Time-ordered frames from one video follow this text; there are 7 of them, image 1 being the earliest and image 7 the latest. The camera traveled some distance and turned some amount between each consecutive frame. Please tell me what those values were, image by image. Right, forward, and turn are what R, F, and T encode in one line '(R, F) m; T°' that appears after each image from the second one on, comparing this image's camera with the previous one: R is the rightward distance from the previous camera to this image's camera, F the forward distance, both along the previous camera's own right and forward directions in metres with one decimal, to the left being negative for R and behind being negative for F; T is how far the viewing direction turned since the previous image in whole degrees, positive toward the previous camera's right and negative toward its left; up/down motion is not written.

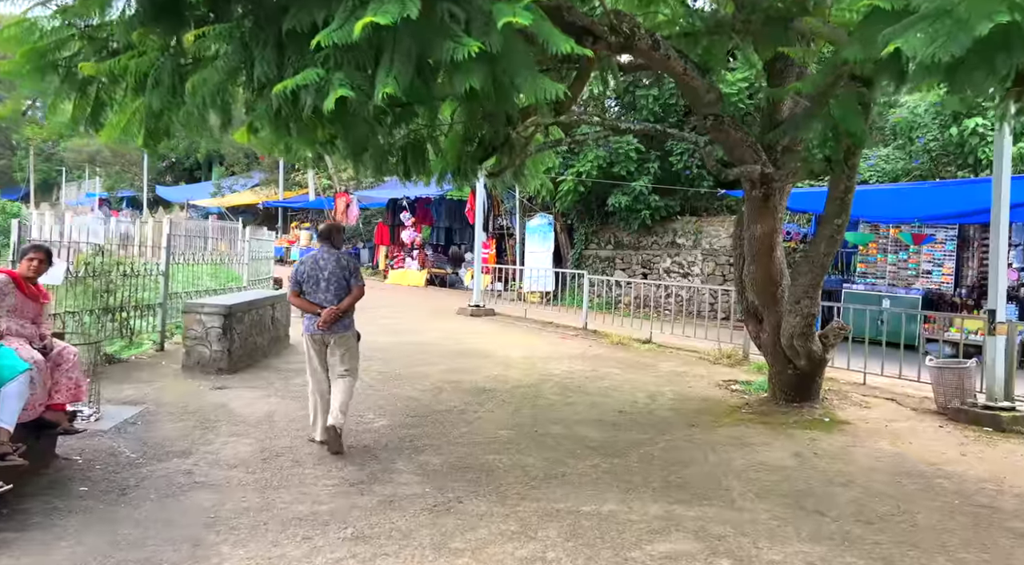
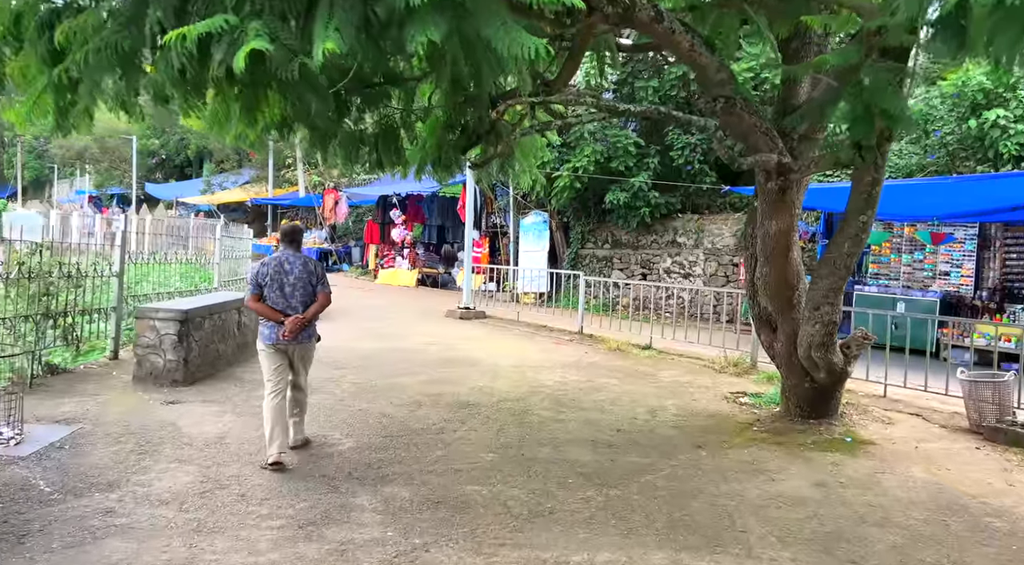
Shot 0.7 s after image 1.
(+0.1, +0.7) m; 0°
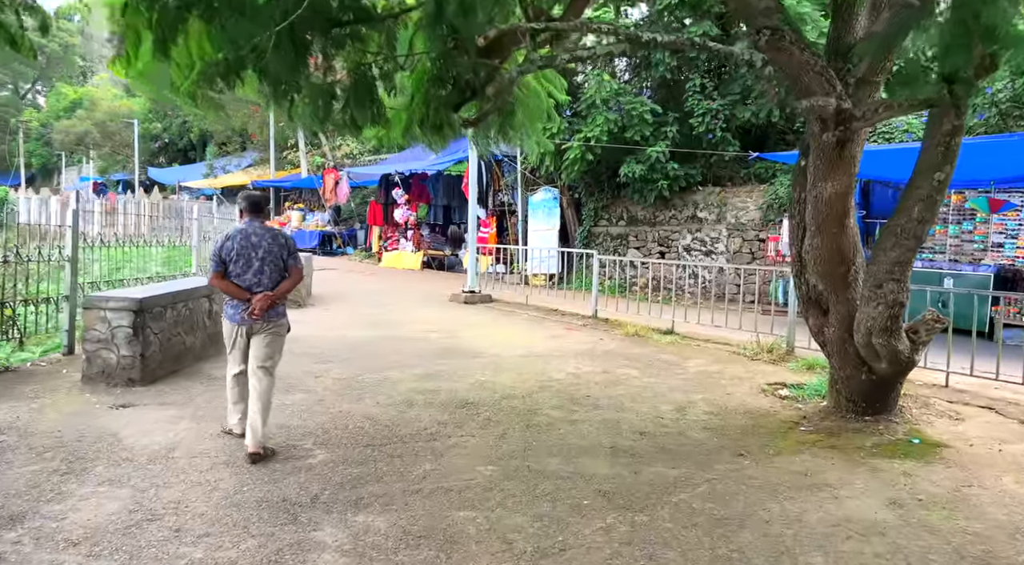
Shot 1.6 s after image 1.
(+0.1, +0.9) m; -1°
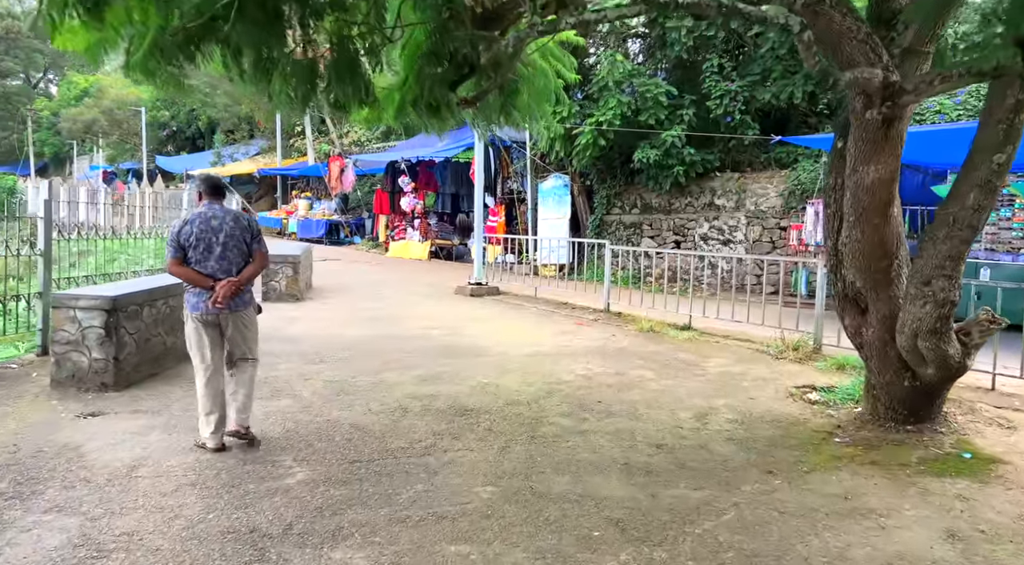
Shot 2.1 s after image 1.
(+0.1, +0.5) m; -1°
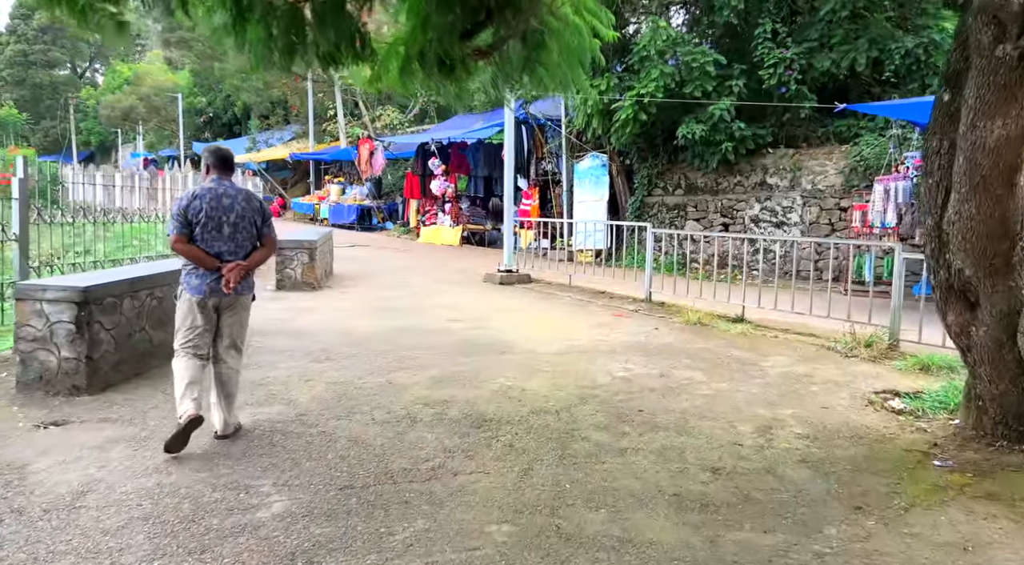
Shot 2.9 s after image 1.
(+0.1, +0.8) m; -3°
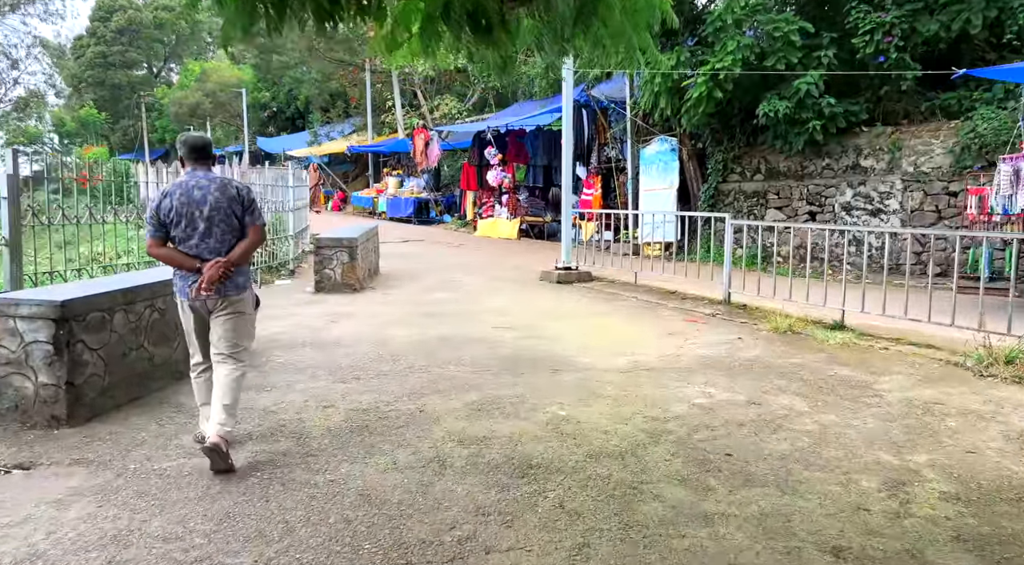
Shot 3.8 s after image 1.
(+0.1, +0.9) m; -5°
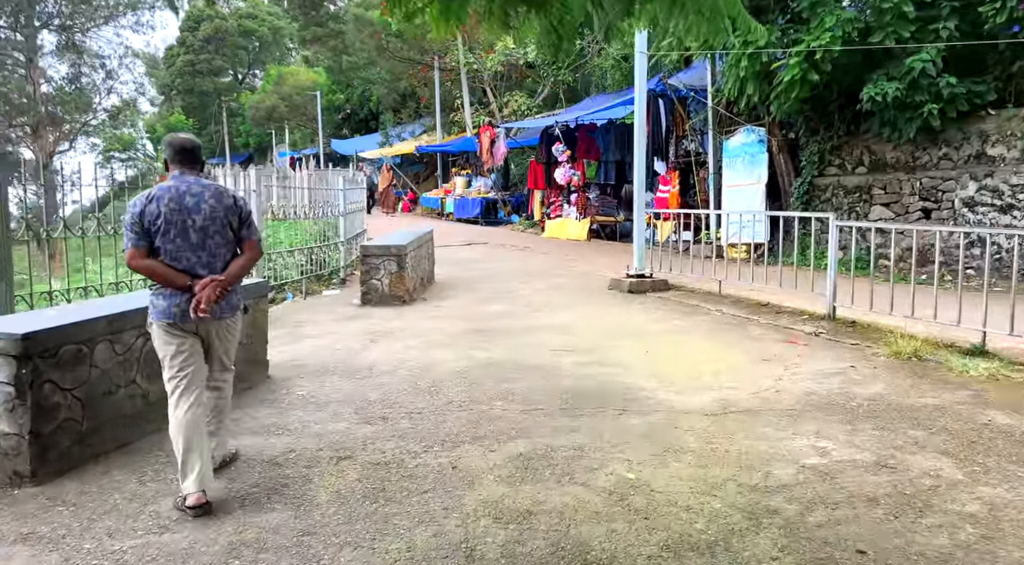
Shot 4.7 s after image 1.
(+0.1, +0.9) m; -6°
